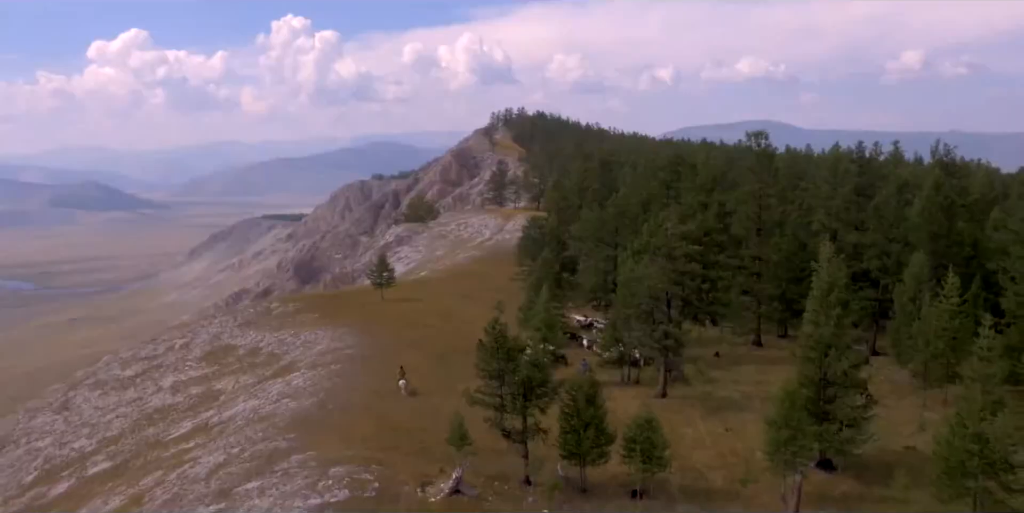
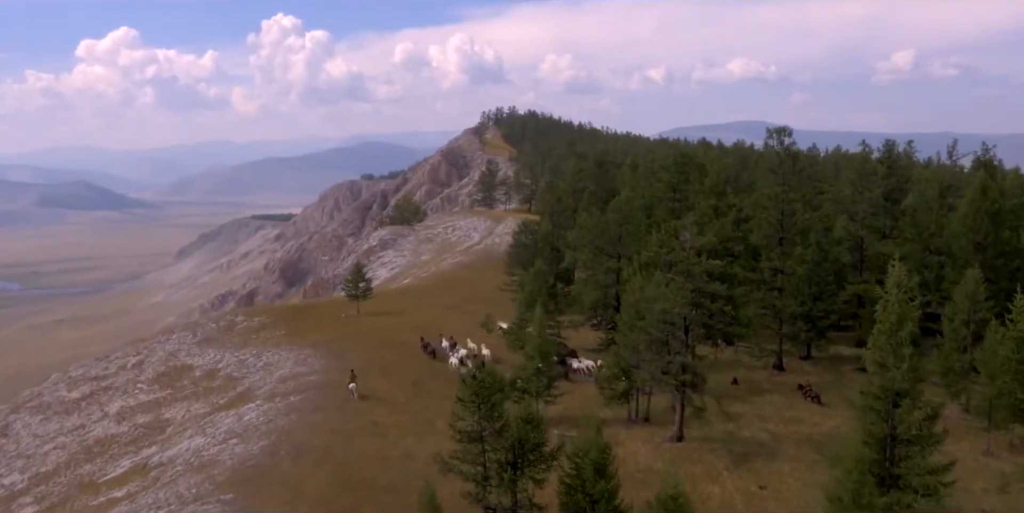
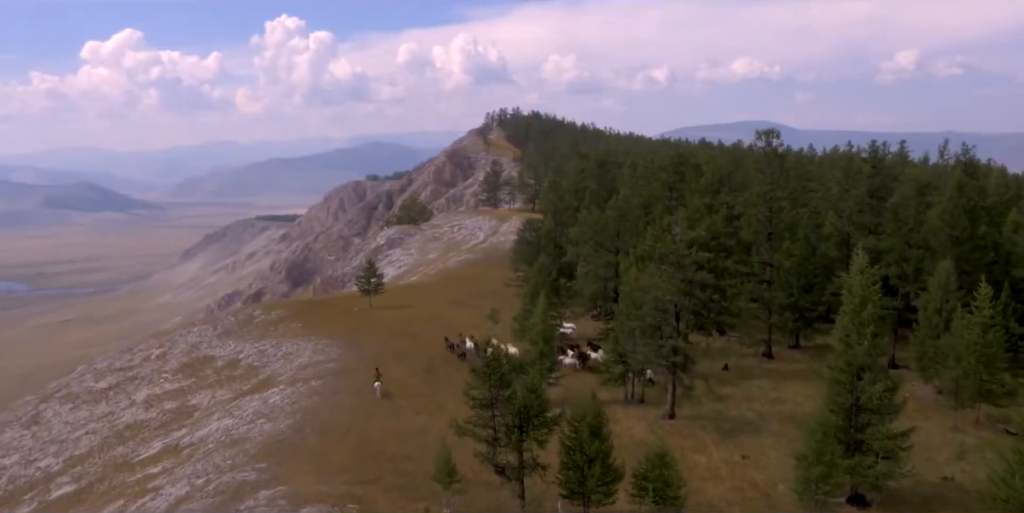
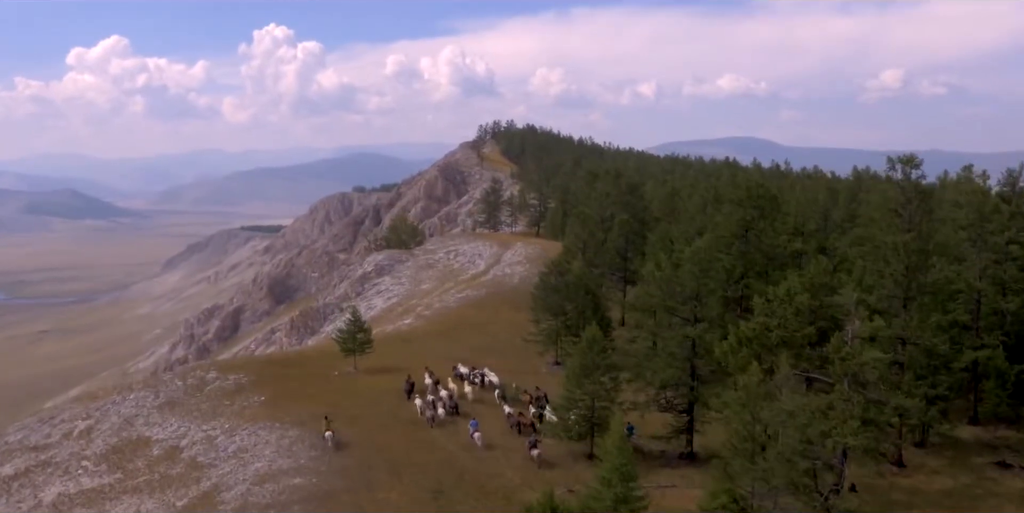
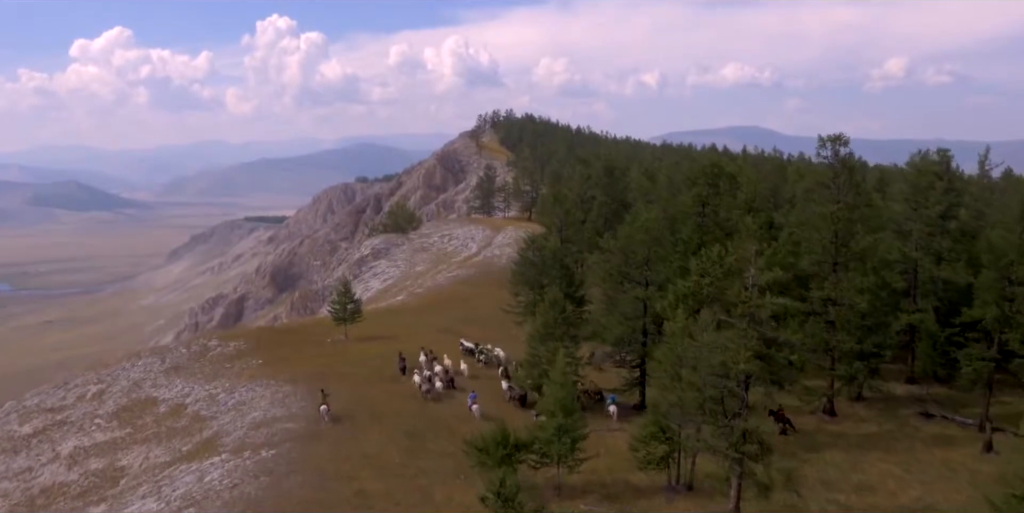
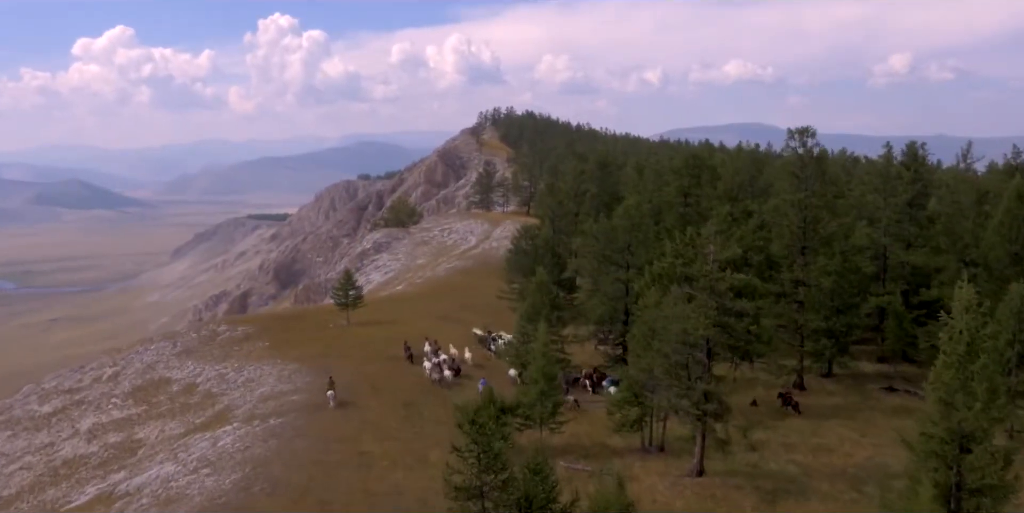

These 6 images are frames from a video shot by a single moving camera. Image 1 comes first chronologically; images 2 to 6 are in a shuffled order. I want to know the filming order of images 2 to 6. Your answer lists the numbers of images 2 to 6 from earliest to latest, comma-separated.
3, 2, 6, 5, 4
